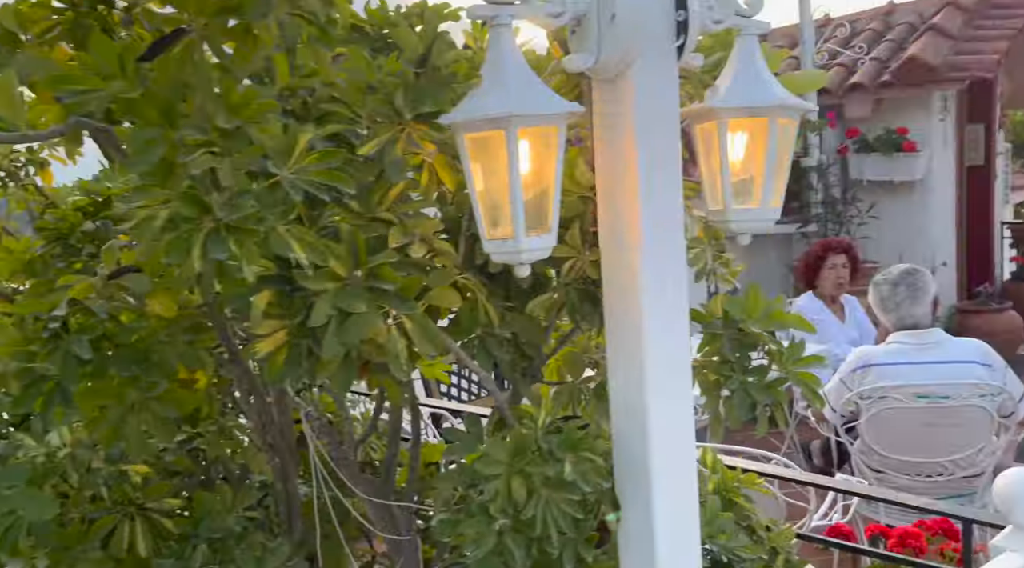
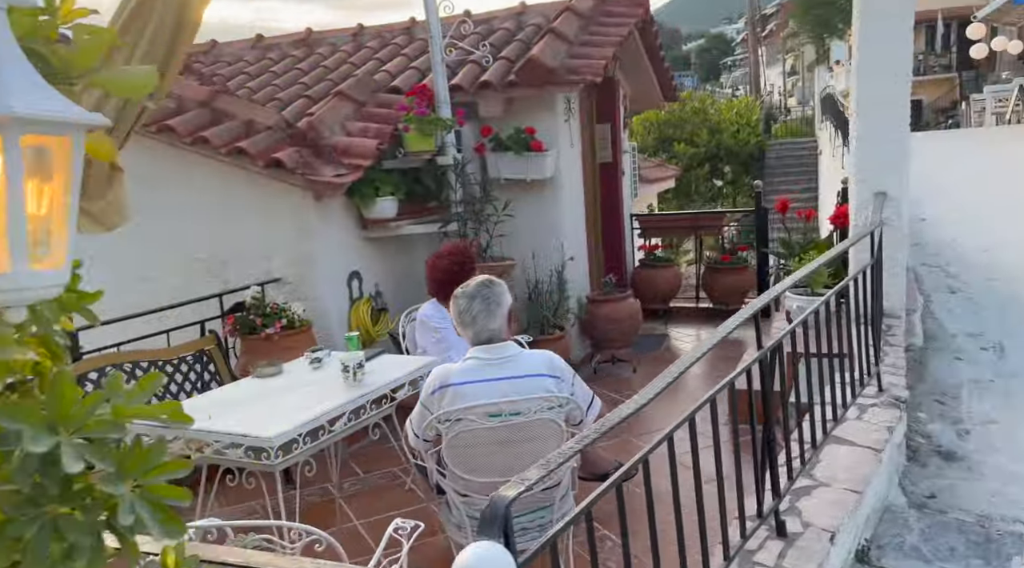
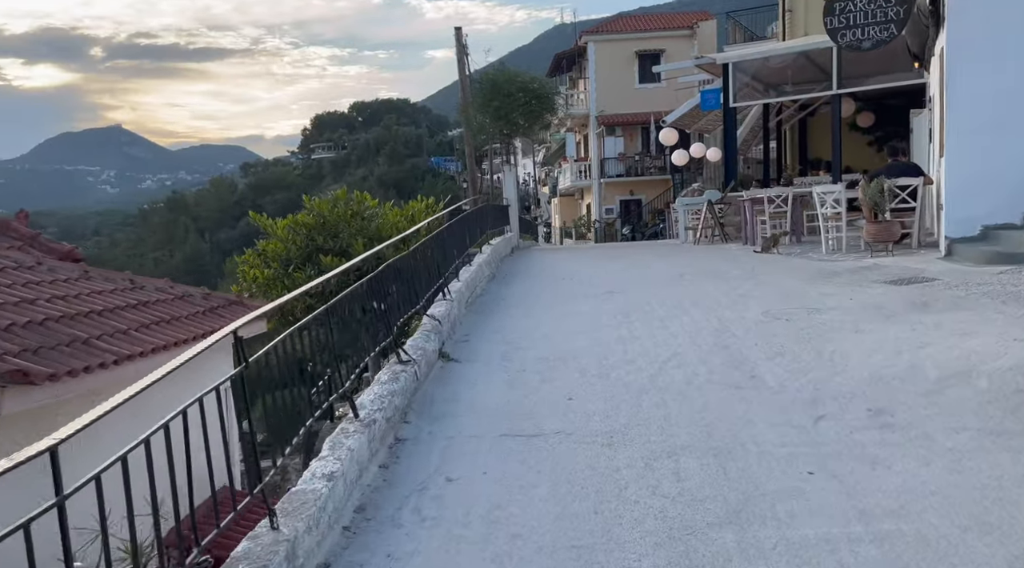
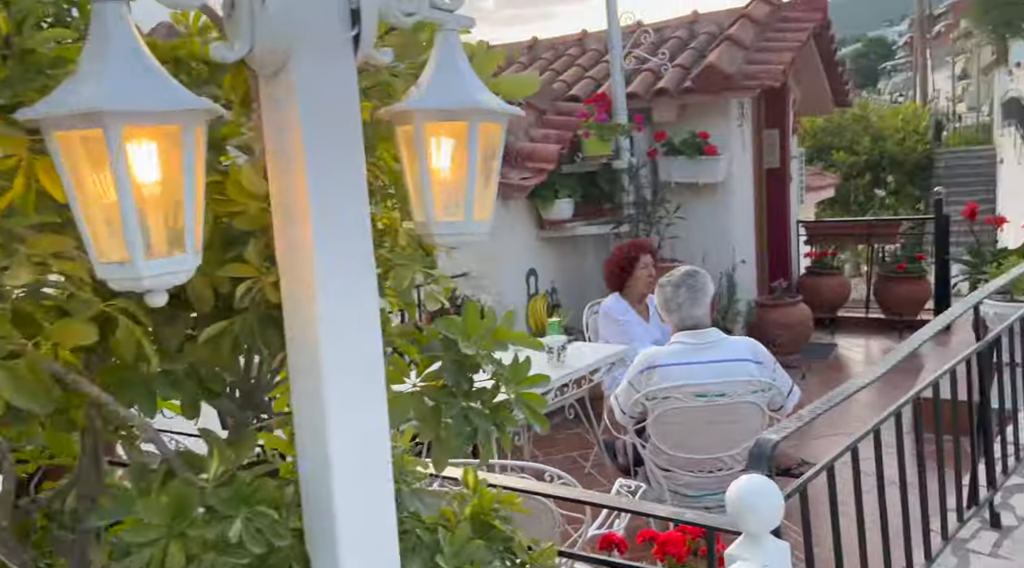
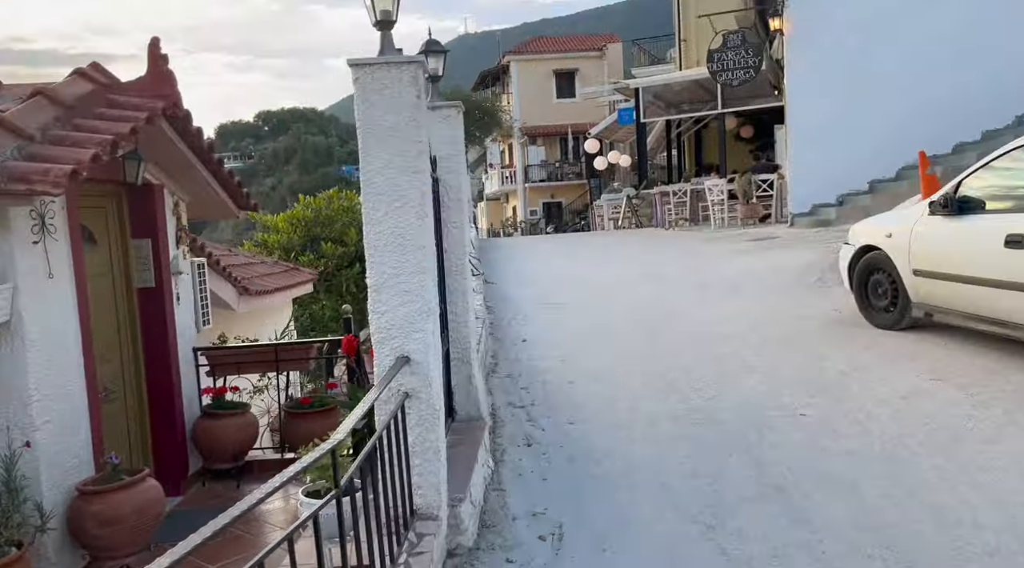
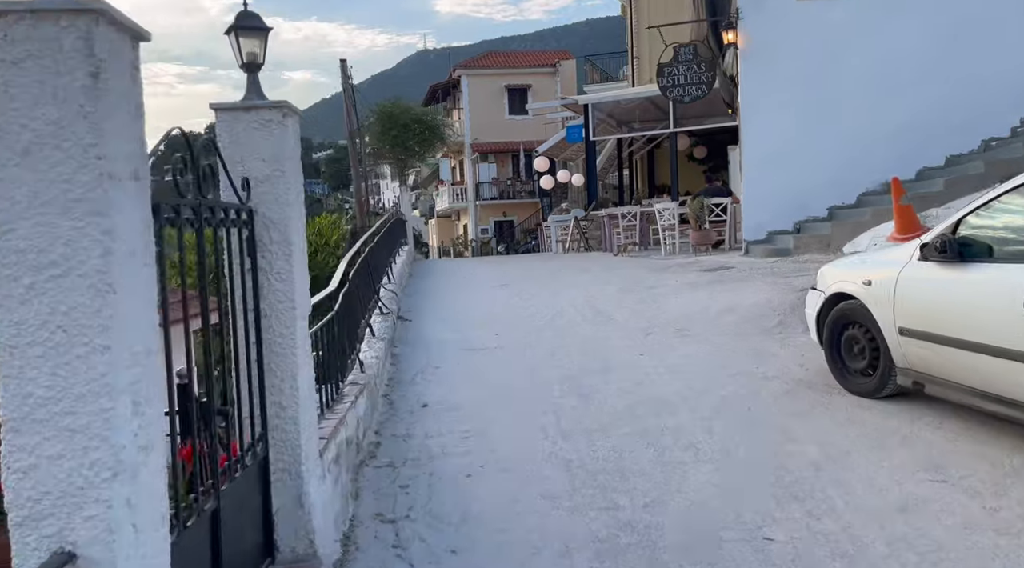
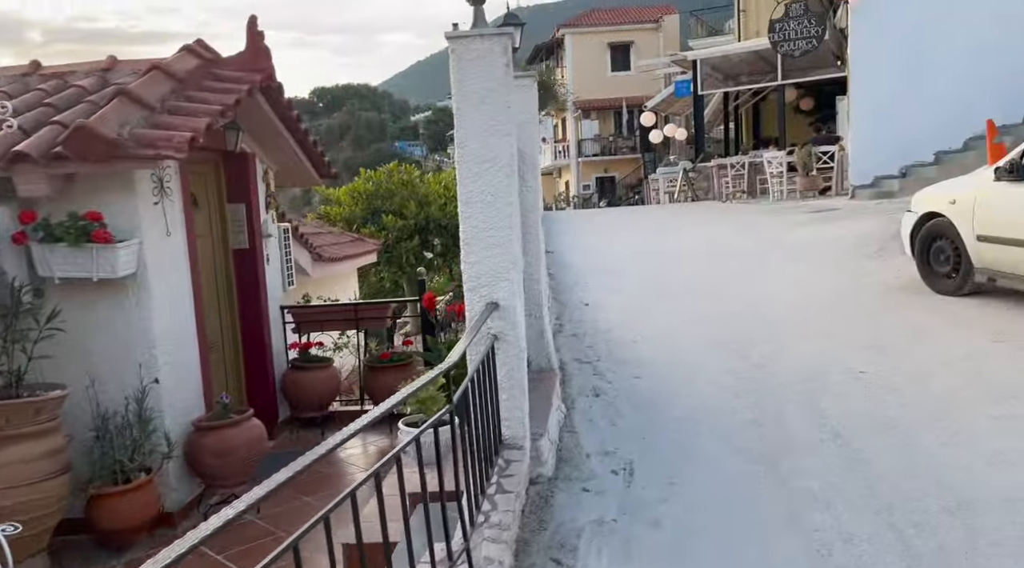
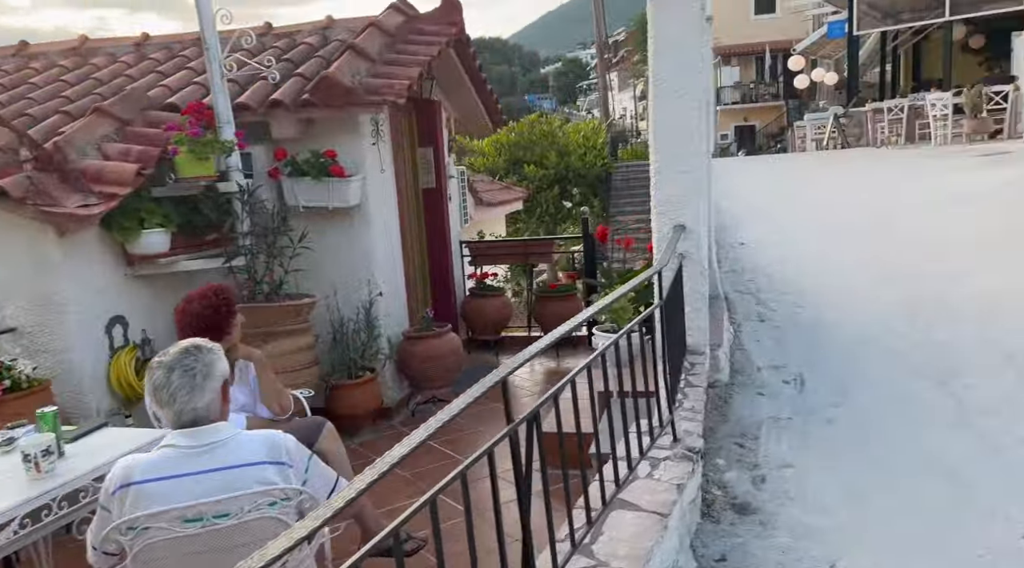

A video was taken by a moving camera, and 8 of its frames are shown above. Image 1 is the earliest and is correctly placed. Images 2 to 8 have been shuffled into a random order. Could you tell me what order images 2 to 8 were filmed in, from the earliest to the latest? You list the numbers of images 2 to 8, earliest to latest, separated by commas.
4, 2, 8, 7, 5, 6, 3
